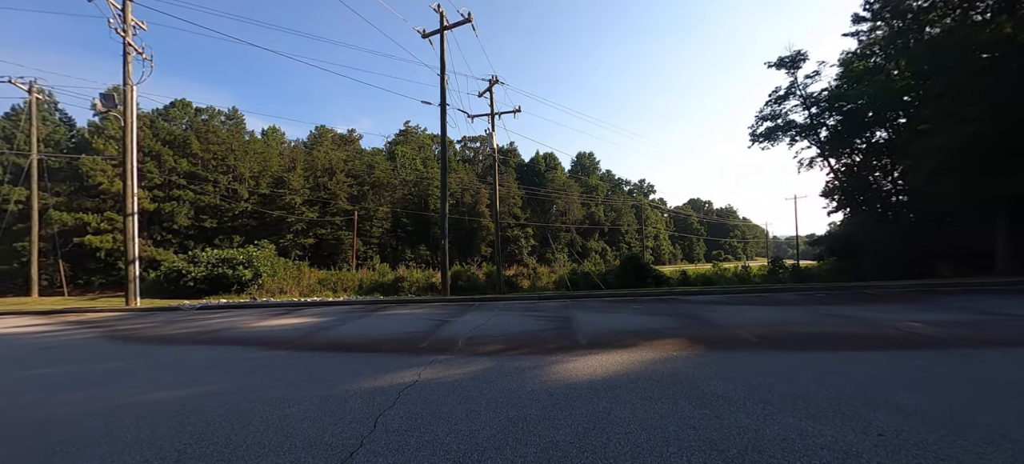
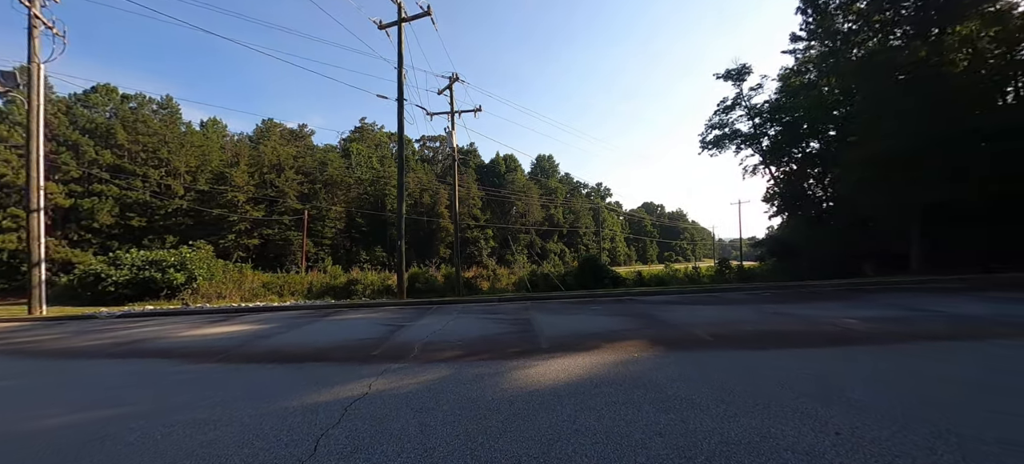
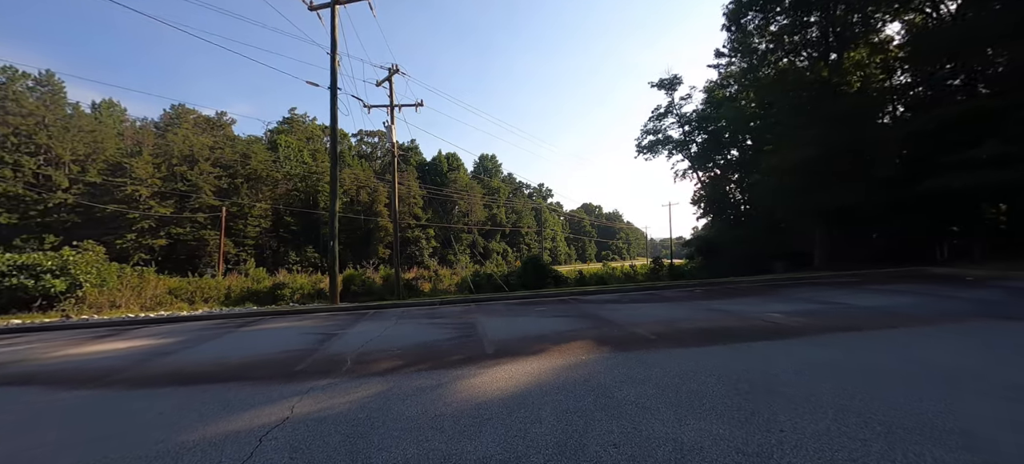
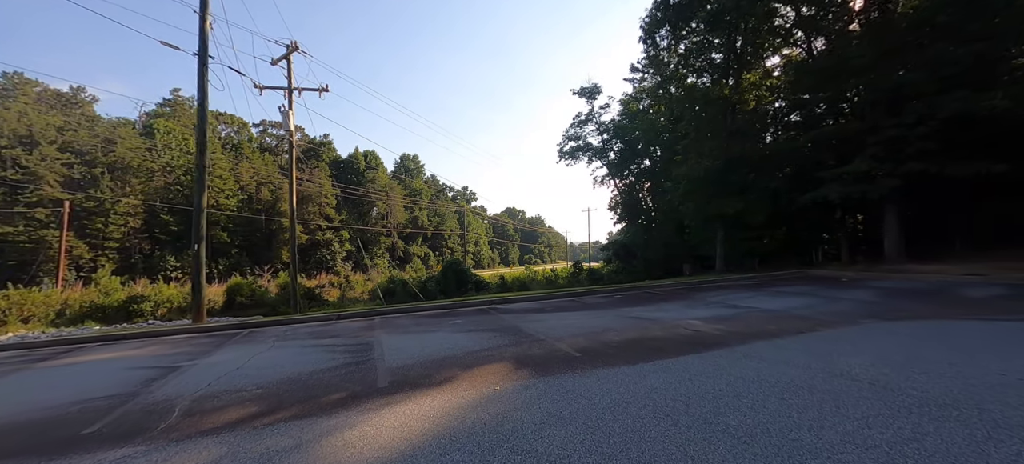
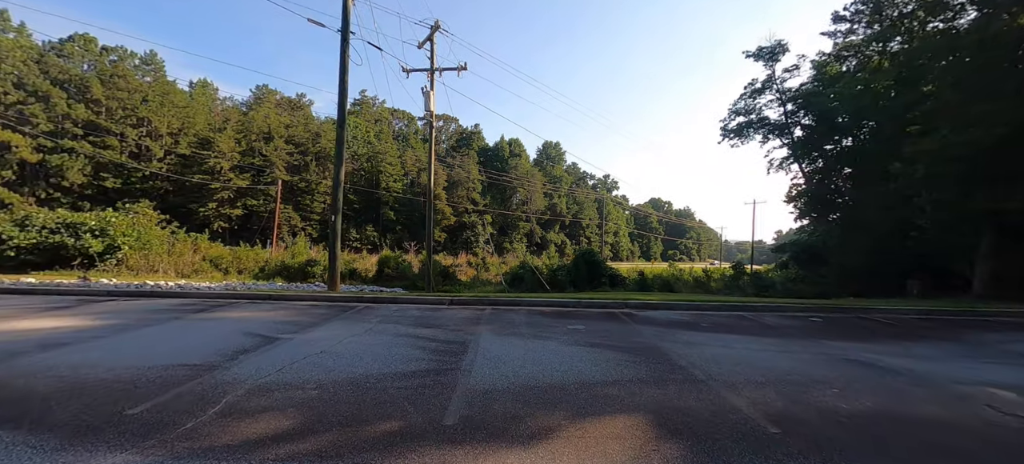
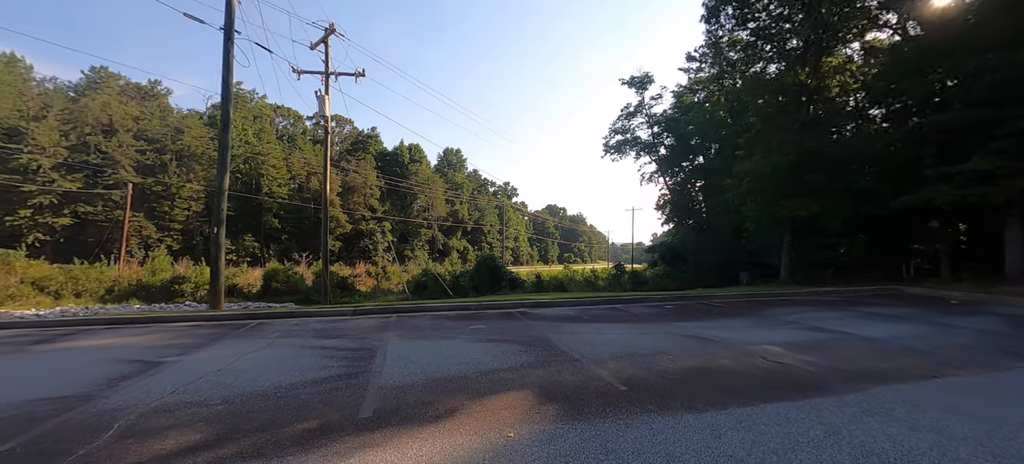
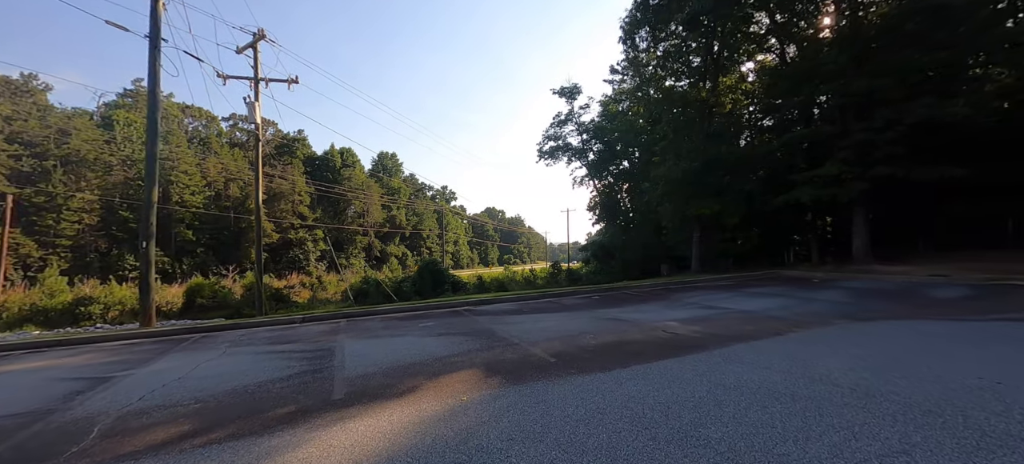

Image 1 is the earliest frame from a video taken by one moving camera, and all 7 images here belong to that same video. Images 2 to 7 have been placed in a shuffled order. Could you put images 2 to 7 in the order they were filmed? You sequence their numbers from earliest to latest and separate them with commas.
2, 3, 4, 7, 6, 5
